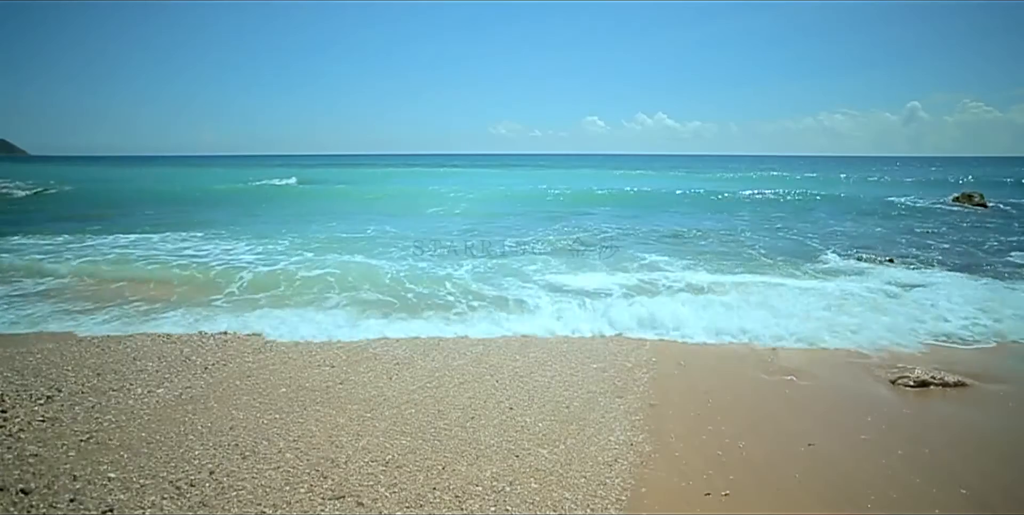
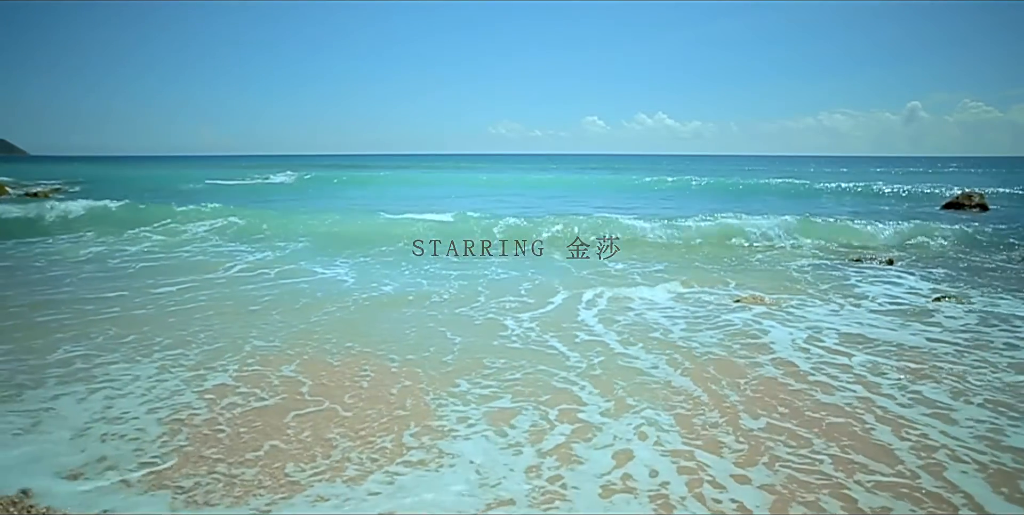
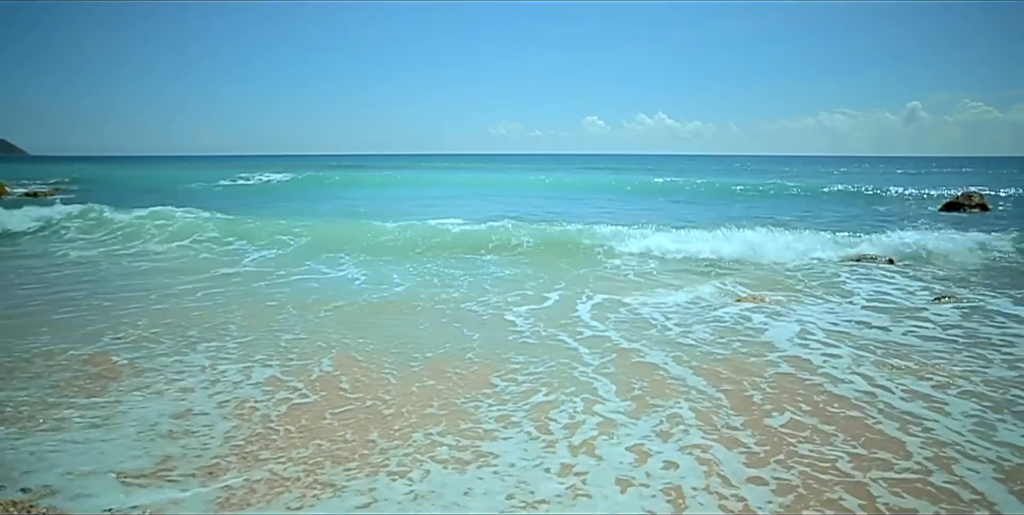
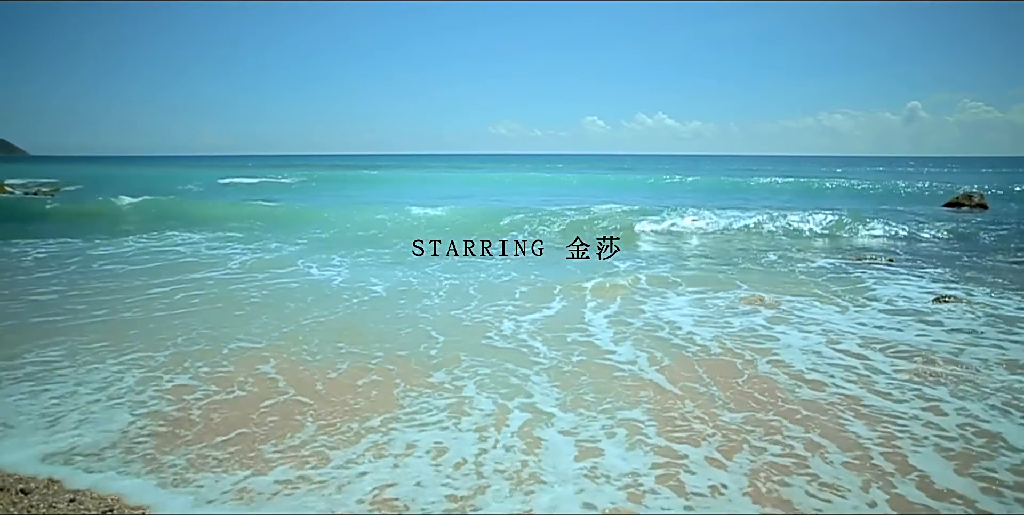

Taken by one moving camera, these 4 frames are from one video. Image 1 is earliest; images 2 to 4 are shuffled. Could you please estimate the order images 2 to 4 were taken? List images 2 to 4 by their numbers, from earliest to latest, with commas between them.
4, 2, 3
